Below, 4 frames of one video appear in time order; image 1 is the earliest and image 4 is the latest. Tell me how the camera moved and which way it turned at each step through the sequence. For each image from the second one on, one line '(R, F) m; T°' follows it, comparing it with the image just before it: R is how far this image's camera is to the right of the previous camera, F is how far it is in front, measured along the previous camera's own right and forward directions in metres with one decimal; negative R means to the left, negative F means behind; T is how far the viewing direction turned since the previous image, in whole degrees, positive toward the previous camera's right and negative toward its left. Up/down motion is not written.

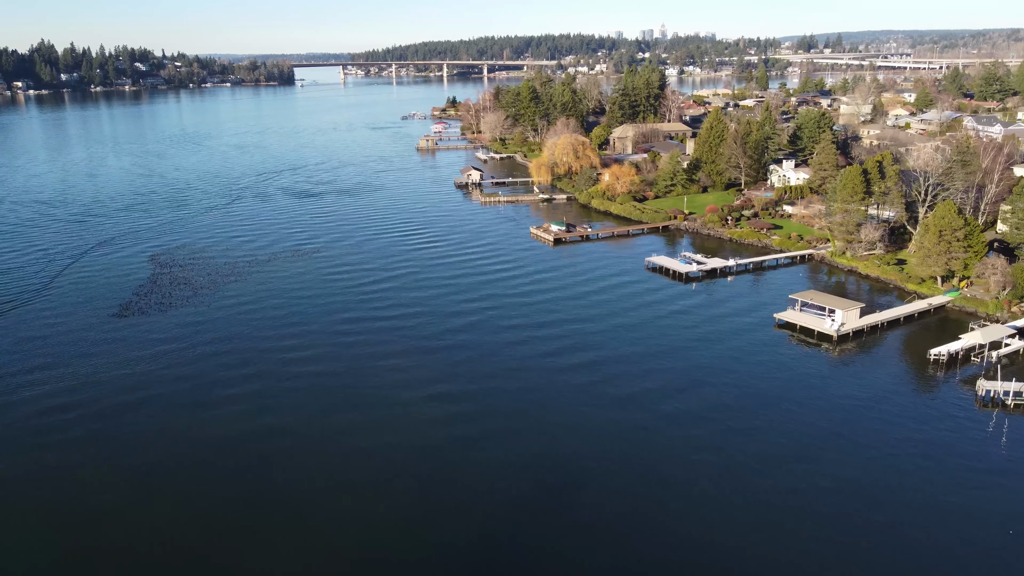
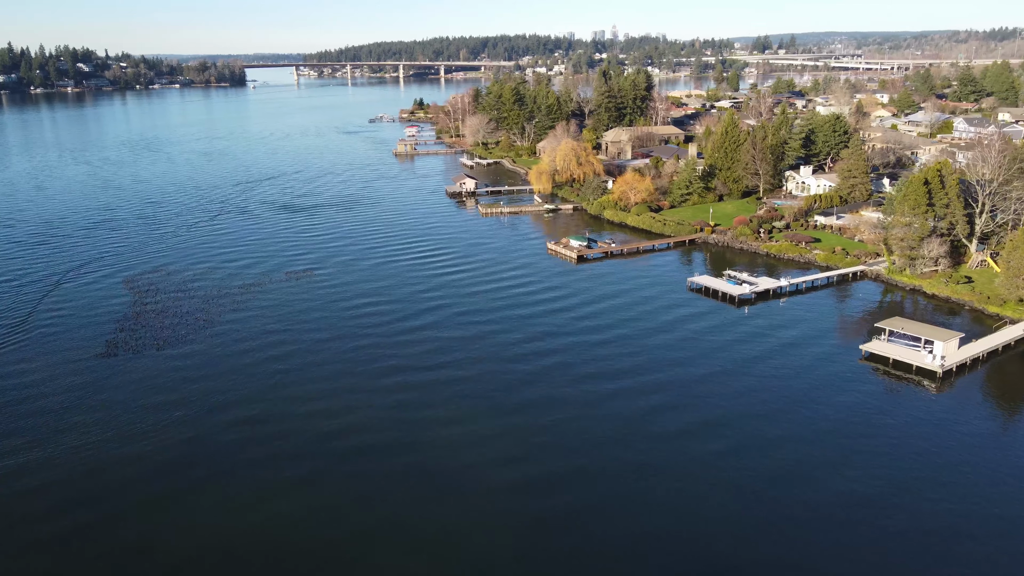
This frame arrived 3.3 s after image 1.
(-3.2, +3.3) m; +3°
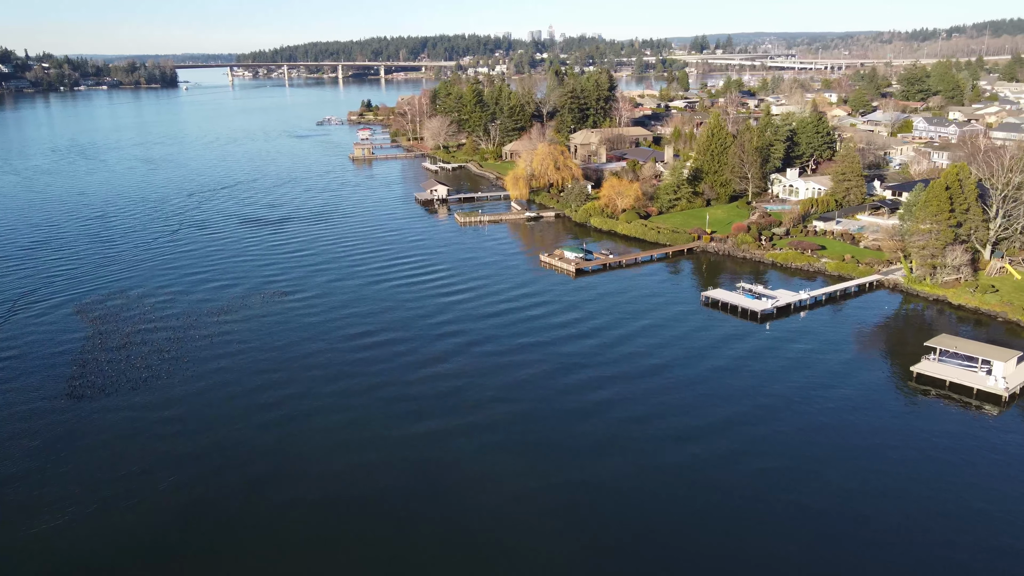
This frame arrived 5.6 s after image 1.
(-2.5, +2.5) m; +4°
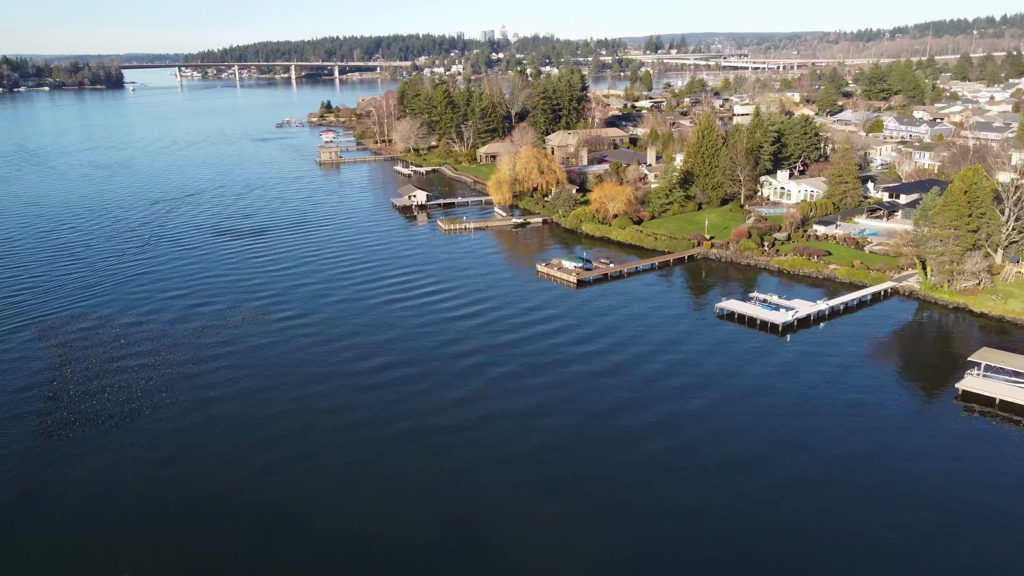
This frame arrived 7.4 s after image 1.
(-1.9, +1.8) m; +3°
